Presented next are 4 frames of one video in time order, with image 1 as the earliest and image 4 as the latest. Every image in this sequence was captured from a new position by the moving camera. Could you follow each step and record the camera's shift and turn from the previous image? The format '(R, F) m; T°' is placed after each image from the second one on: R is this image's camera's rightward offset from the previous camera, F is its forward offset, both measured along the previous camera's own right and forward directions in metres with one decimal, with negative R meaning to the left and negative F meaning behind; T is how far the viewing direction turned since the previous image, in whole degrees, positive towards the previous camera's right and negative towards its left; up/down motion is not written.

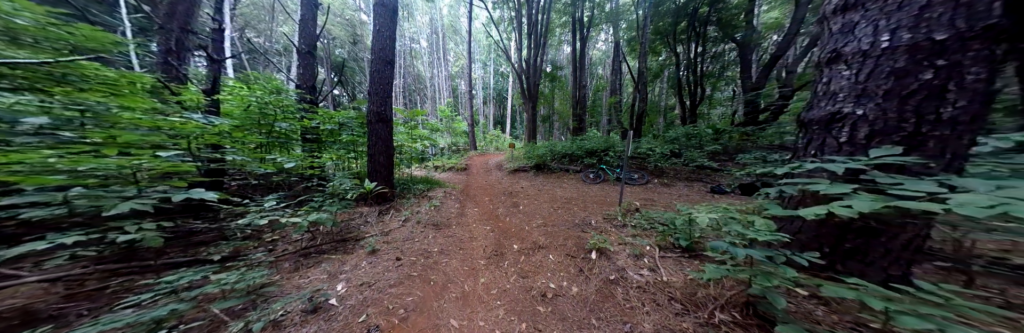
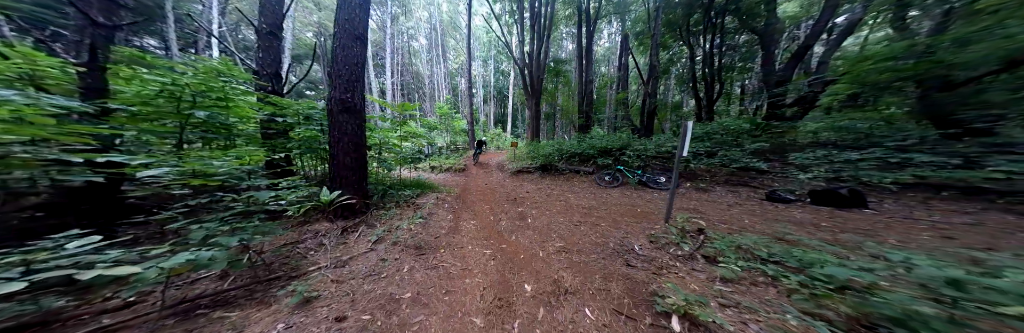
(-0.1, +1.0) m; 0°
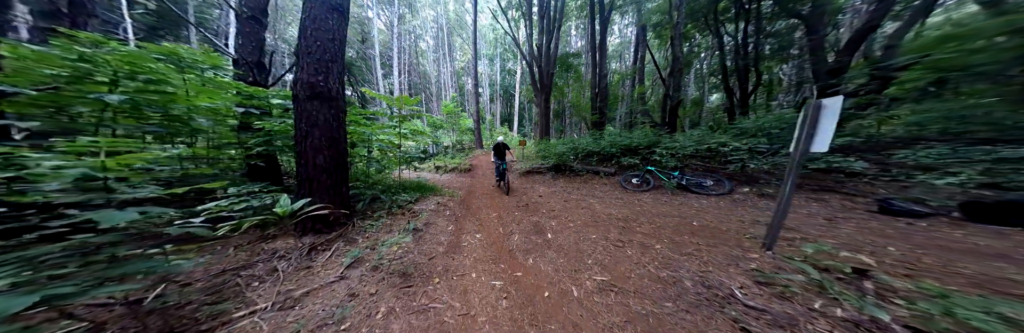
(-0.1, +0.8) m; -2°
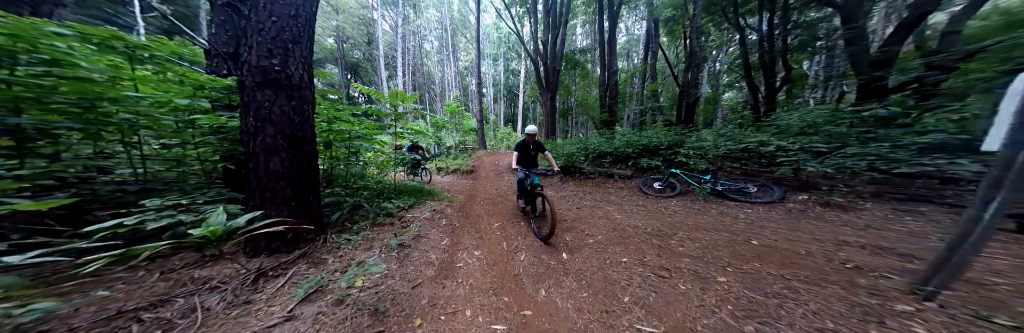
(0.0, +0.6) m; -1°
